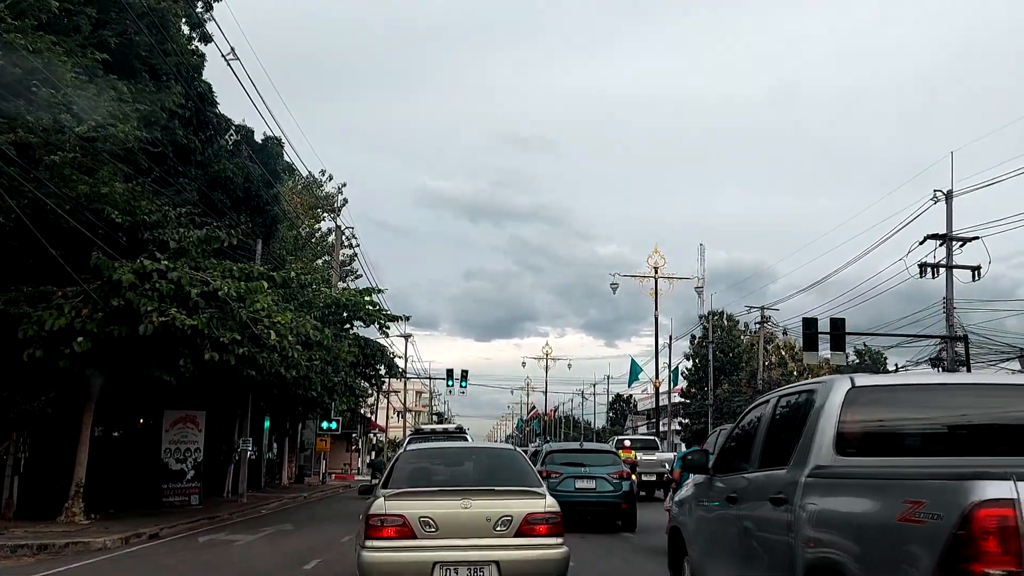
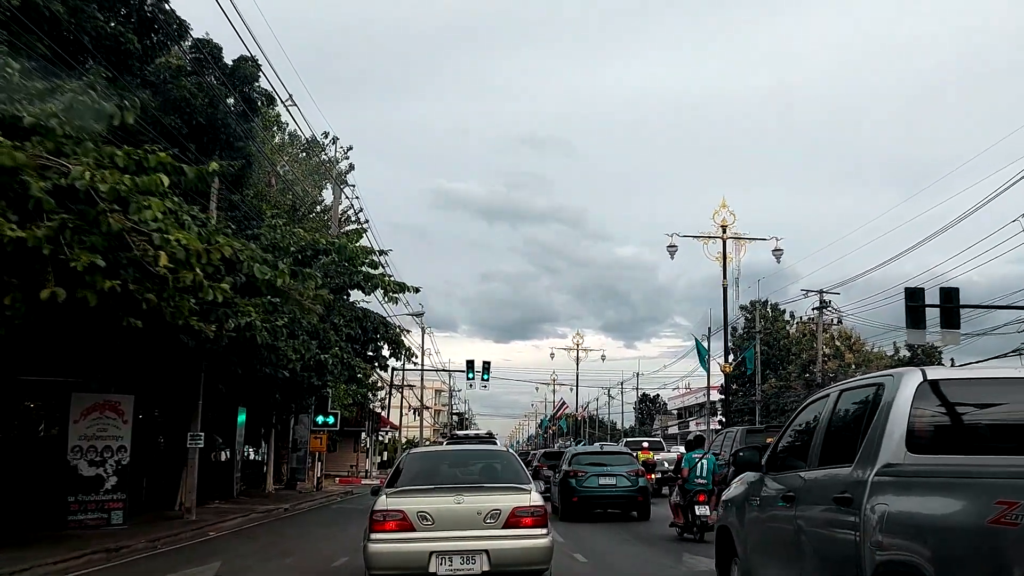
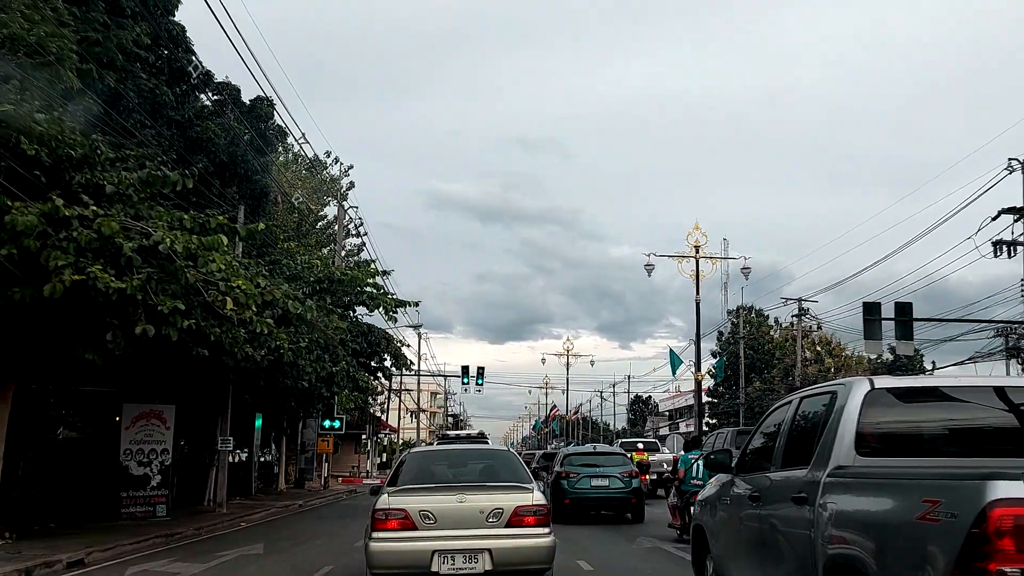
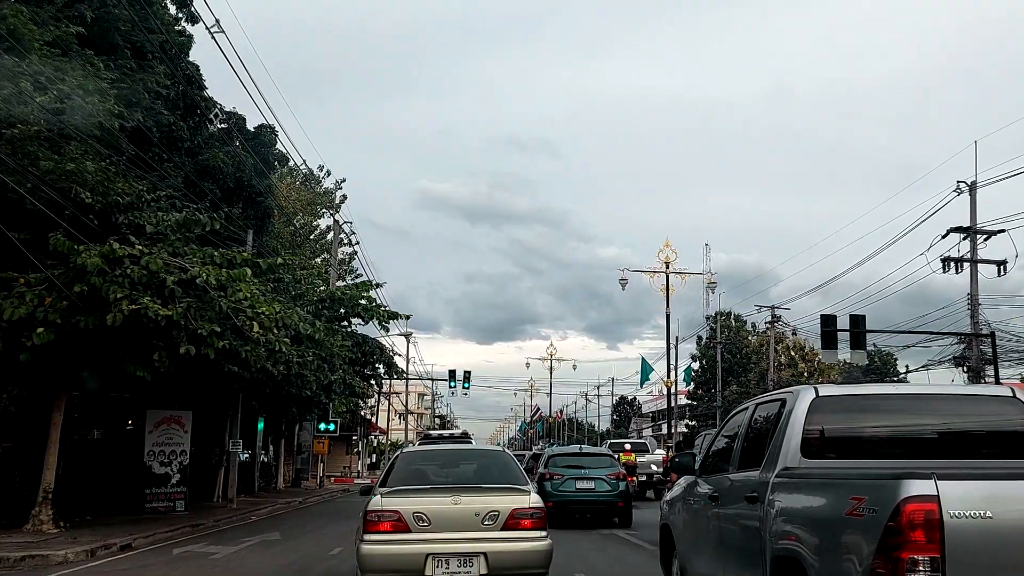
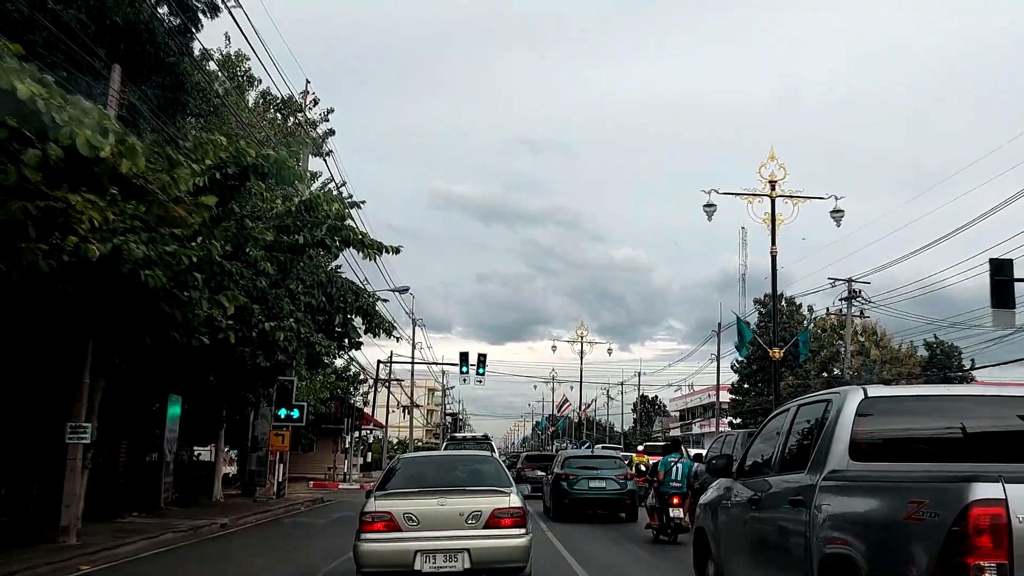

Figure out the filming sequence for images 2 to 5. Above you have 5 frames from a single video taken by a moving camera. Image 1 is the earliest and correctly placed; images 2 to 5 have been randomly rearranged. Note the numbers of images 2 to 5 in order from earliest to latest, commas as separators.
4, 3, 2, 5
